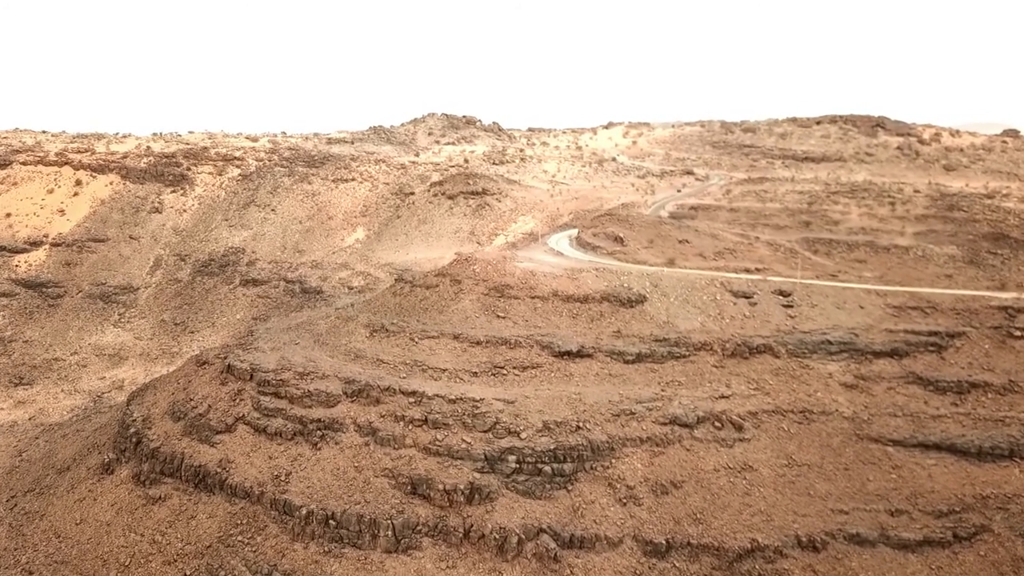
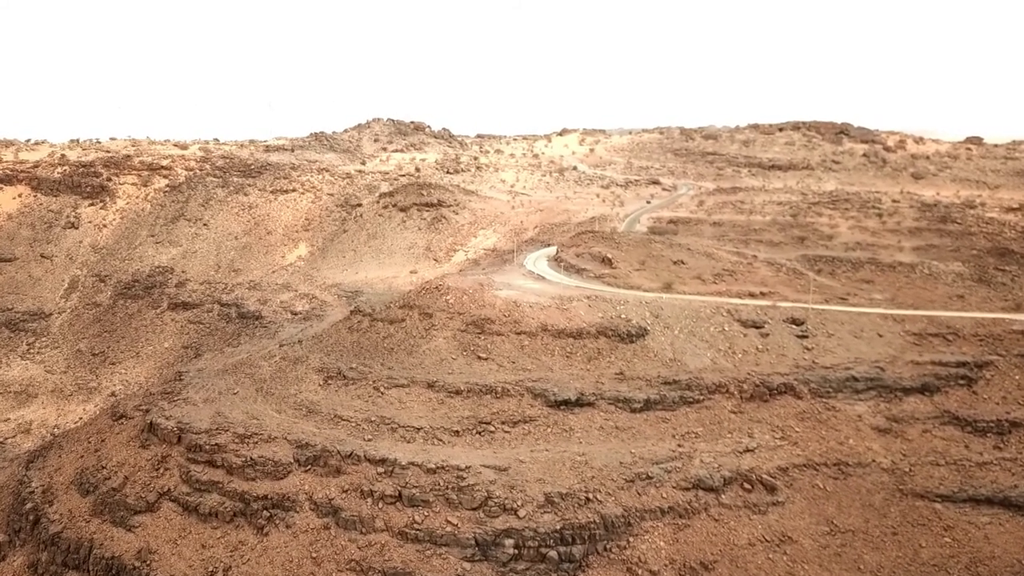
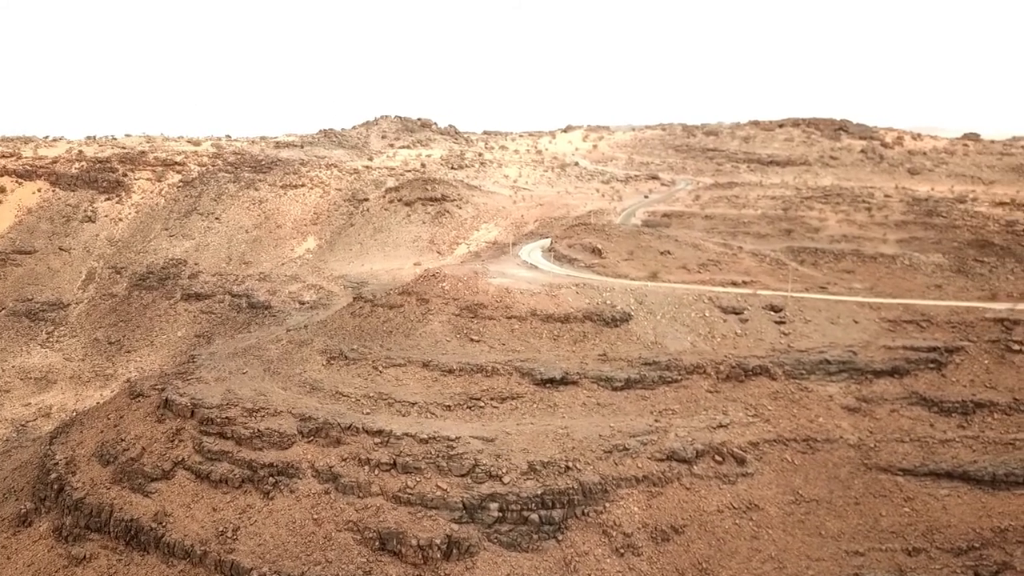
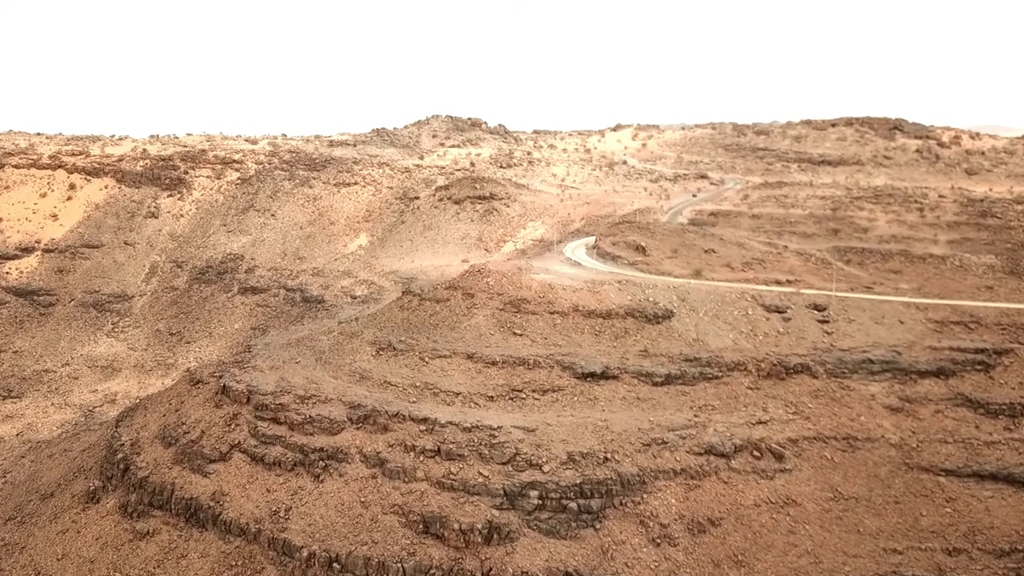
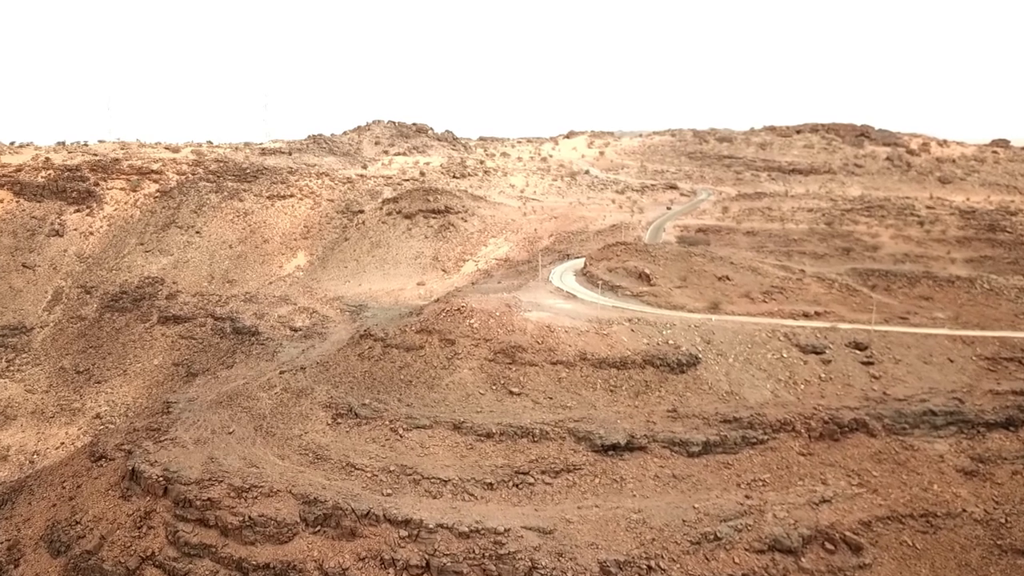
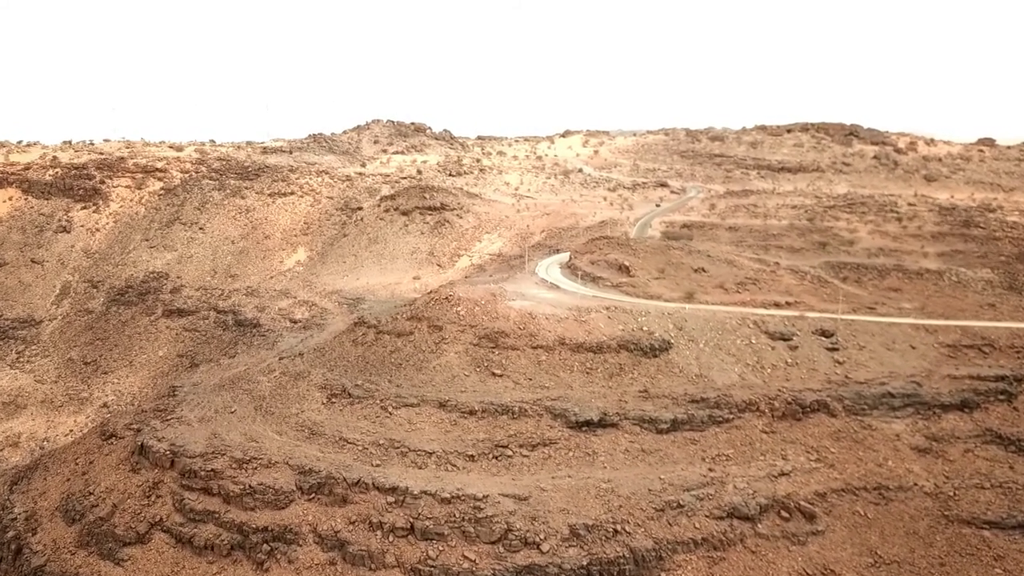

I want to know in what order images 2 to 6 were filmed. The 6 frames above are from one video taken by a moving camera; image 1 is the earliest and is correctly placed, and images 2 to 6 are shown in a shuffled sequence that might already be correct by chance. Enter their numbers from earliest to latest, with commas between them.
4, 3, 2, 6, 5
